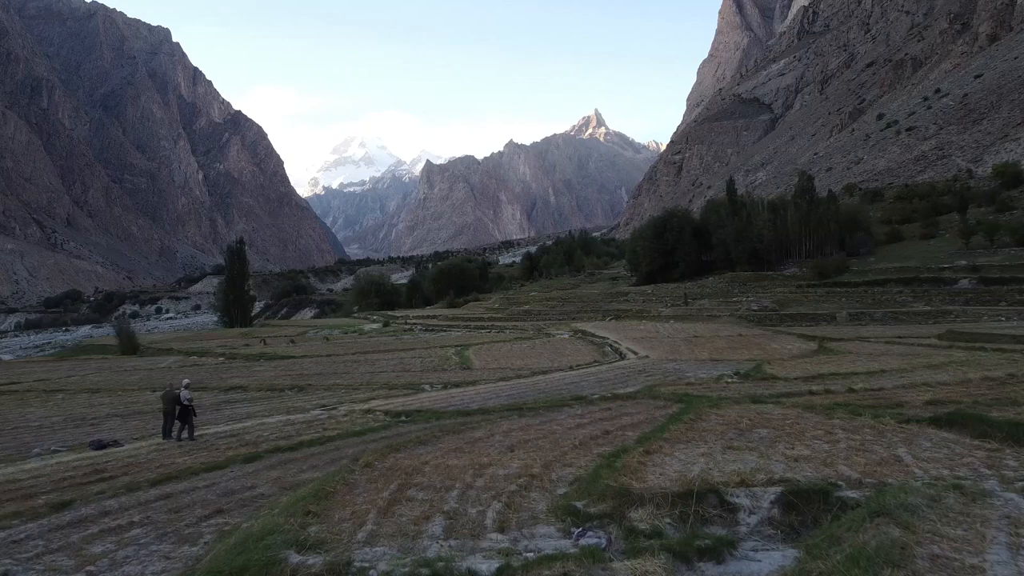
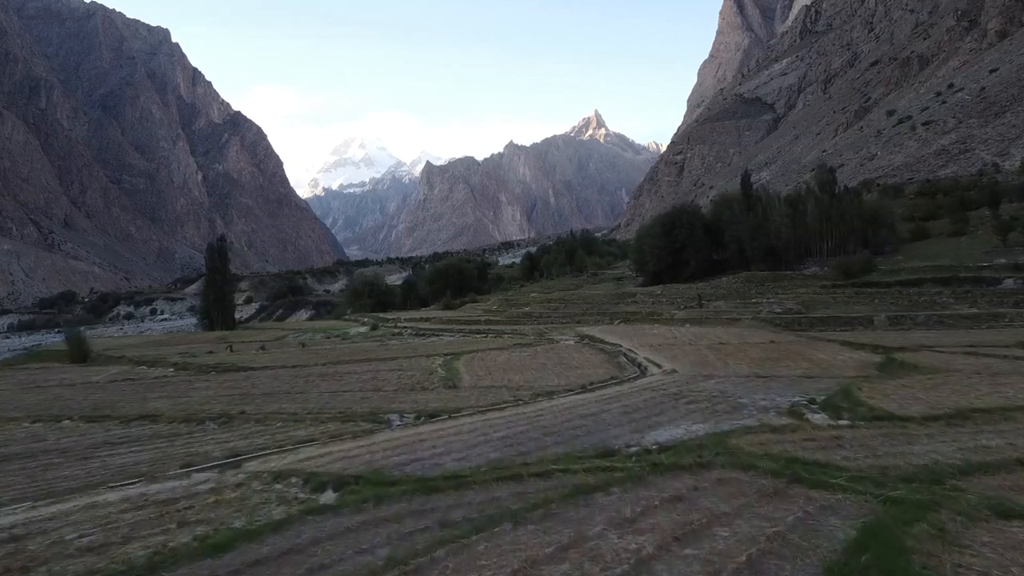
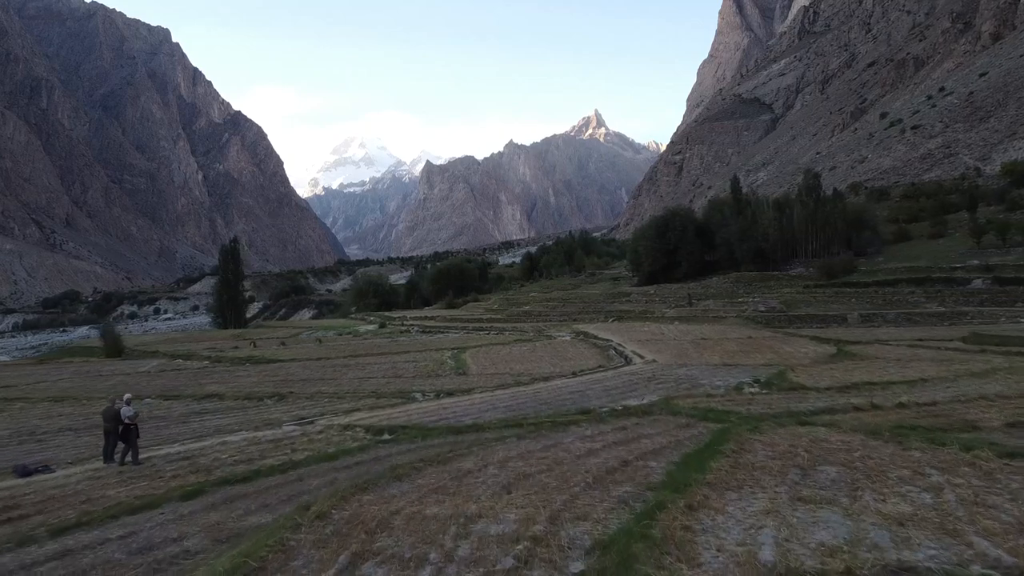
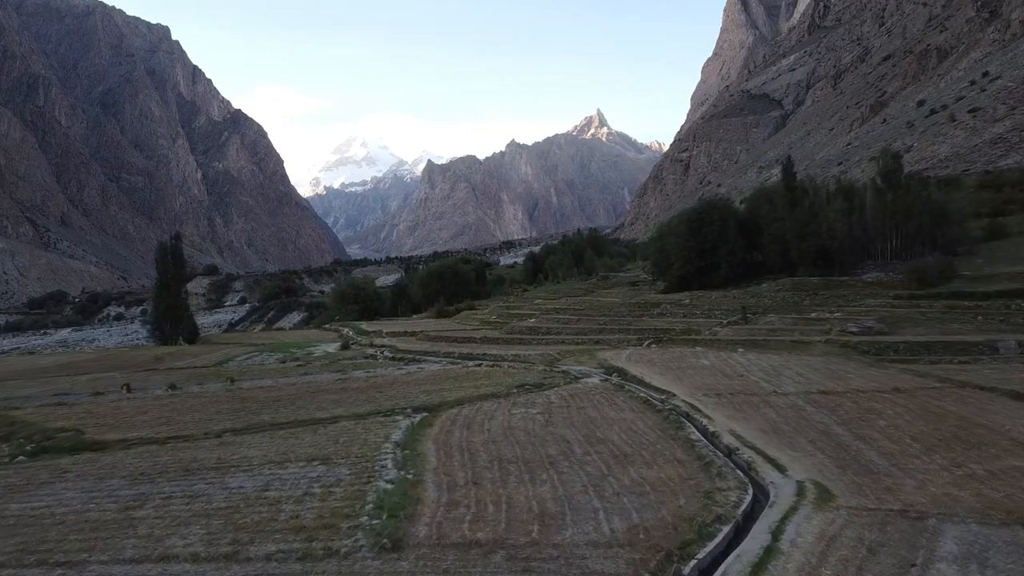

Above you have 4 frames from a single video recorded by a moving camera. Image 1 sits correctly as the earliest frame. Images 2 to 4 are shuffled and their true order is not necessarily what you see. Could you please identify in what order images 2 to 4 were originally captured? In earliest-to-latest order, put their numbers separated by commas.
3, 2, 4
